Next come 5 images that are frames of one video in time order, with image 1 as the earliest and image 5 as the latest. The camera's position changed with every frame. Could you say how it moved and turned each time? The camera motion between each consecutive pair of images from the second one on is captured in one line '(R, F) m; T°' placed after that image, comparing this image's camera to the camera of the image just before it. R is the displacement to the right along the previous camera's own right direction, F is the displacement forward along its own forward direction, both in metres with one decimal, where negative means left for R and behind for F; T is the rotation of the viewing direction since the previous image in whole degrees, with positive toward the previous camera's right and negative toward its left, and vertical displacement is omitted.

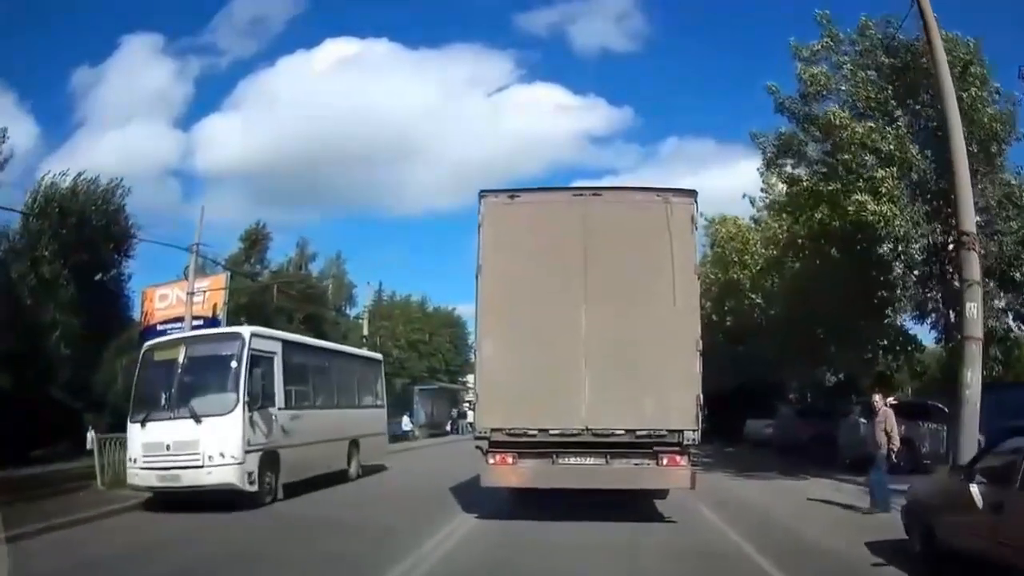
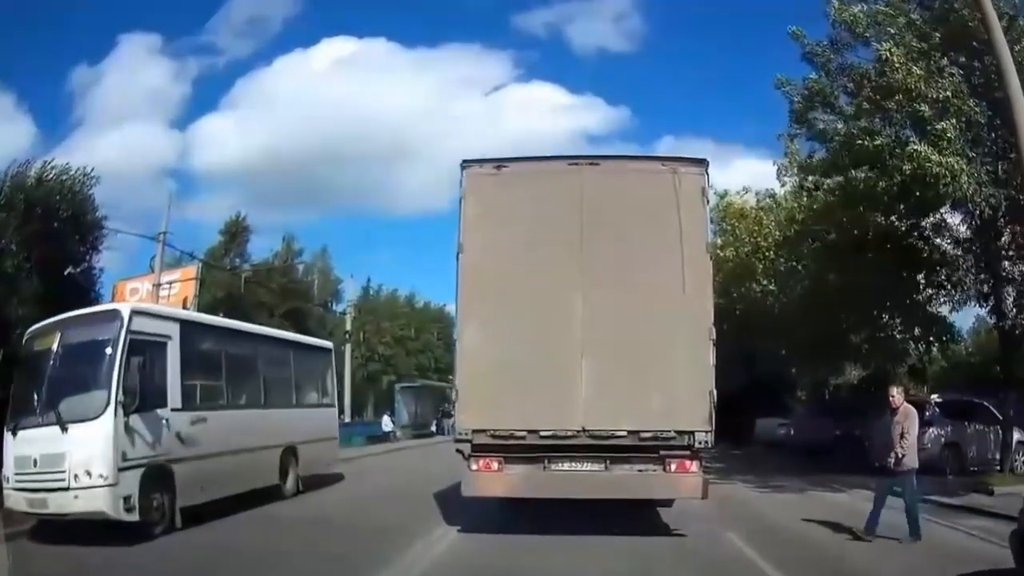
(+0.2, +2.3) m; 0°
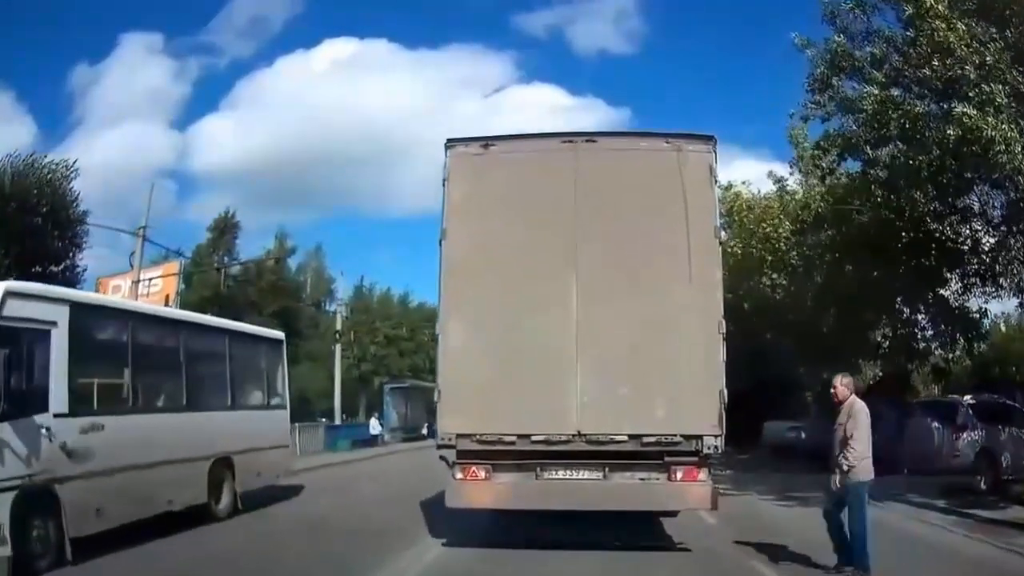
(+0.2, +1.4) m; 0°
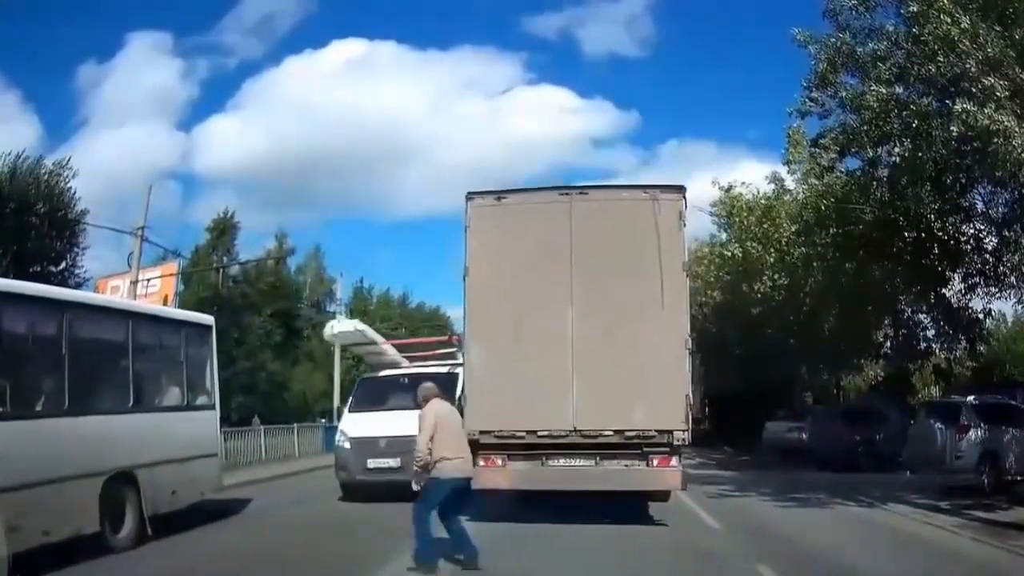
(0.0, +0.1) m; 0°
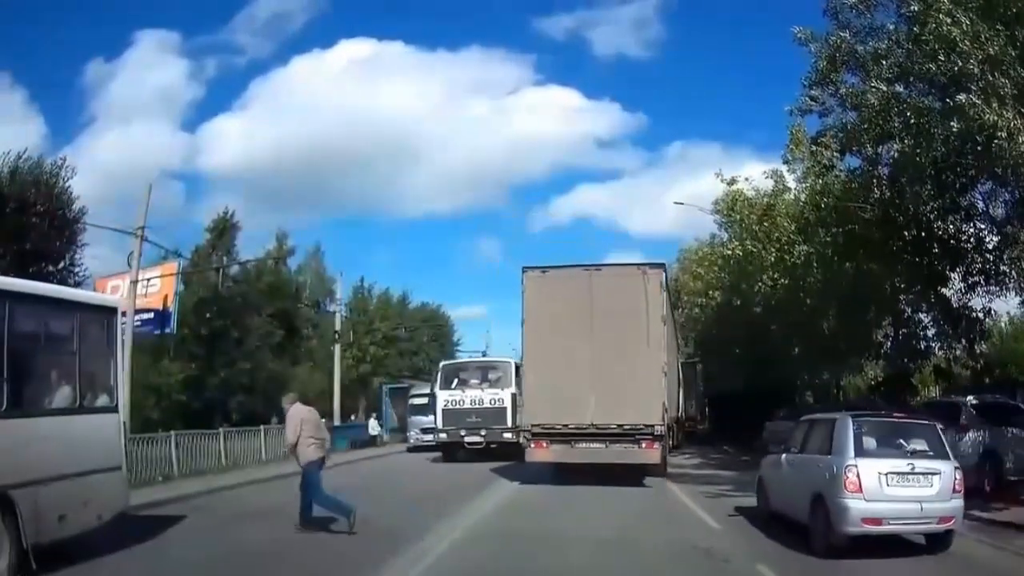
(0.0, 0.0) m; 0°
